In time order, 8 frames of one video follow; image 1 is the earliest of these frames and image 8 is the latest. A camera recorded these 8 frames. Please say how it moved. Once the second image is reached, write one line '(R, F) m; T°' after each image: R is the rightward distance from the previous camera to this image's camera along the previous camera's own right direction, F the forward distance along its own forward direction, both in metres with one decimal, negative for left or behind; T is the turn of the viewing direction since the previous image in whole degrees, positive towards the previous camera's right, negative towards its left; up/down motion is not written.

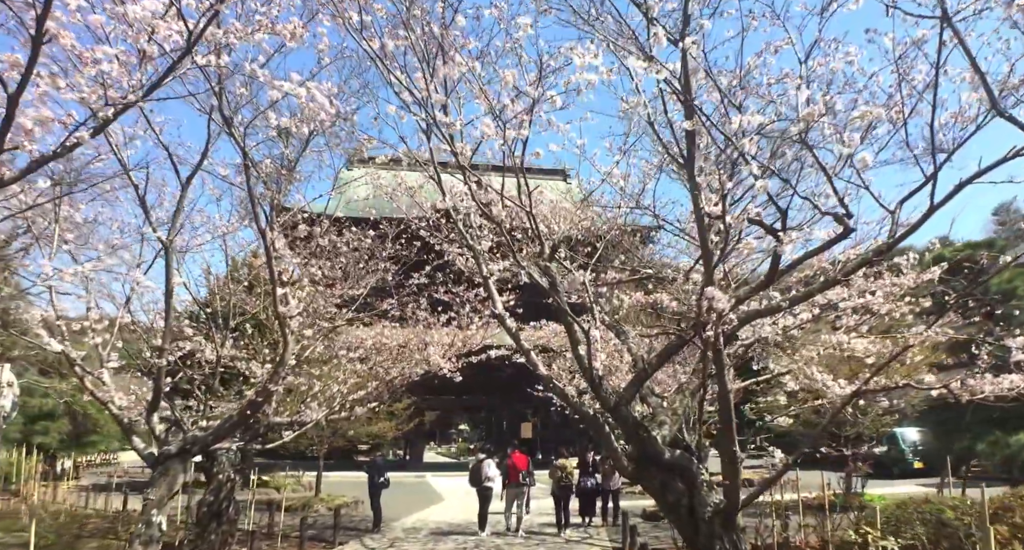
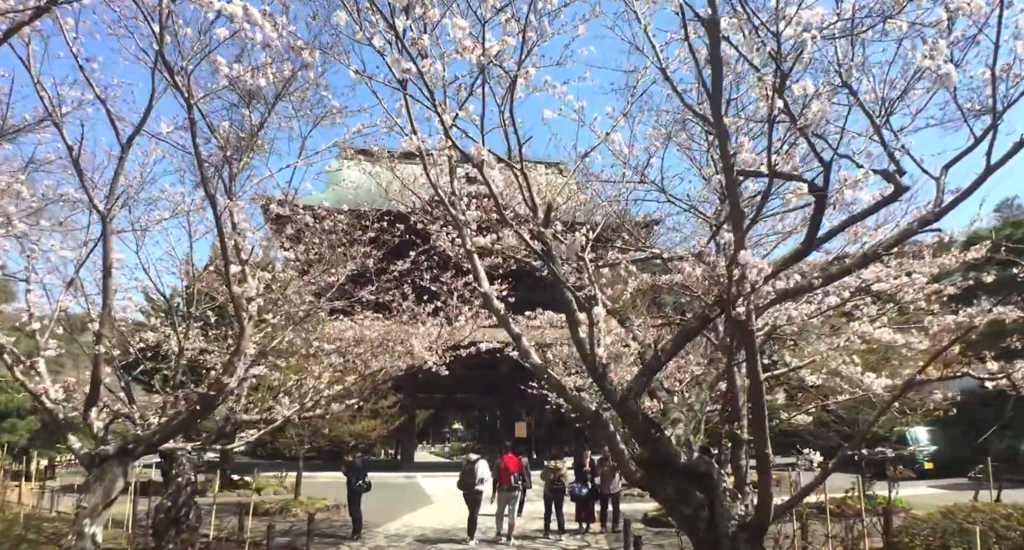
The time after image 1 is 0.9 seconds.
(+0.1, +1.0) m; 0°
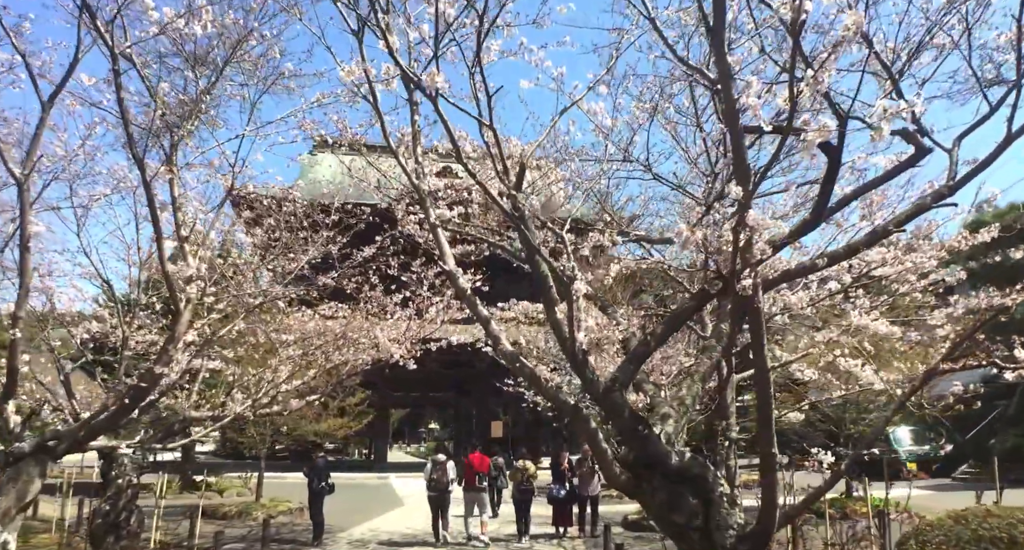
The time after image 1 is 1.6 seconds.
(+0.1, +0.7) m; +2°
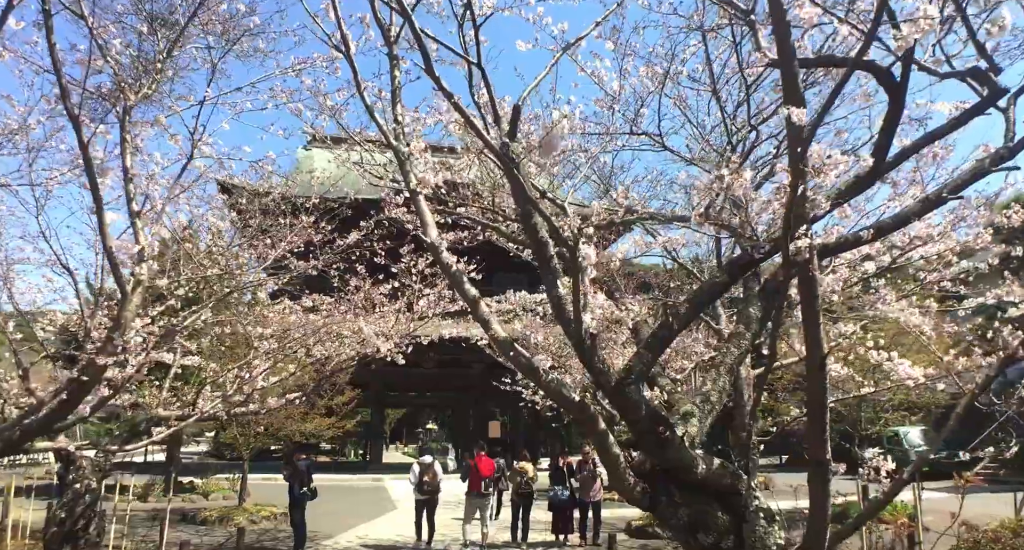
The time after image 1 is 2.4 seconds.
(0.0, +0.8) m; 0°
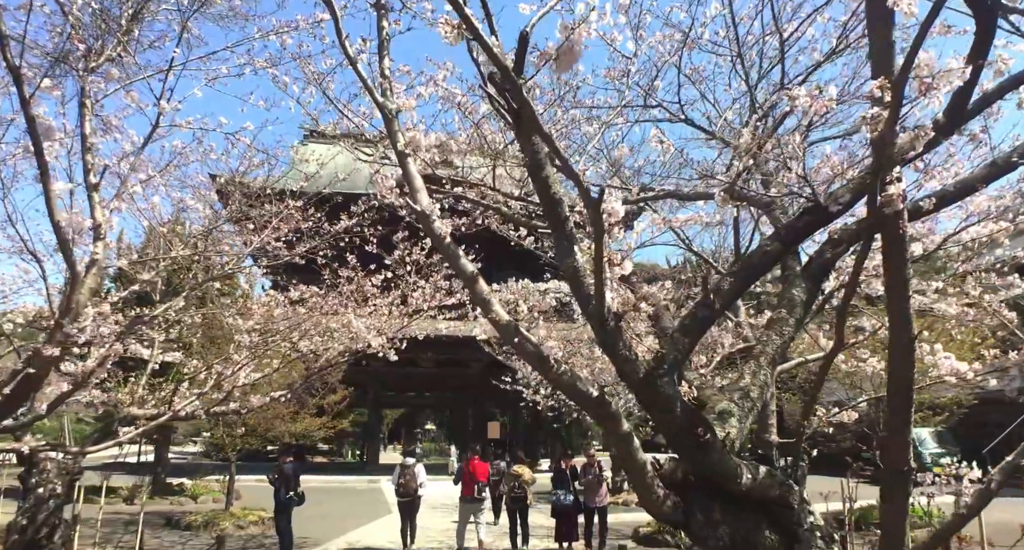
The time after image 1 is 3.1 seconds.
(0.0, +0.6) m; 0°
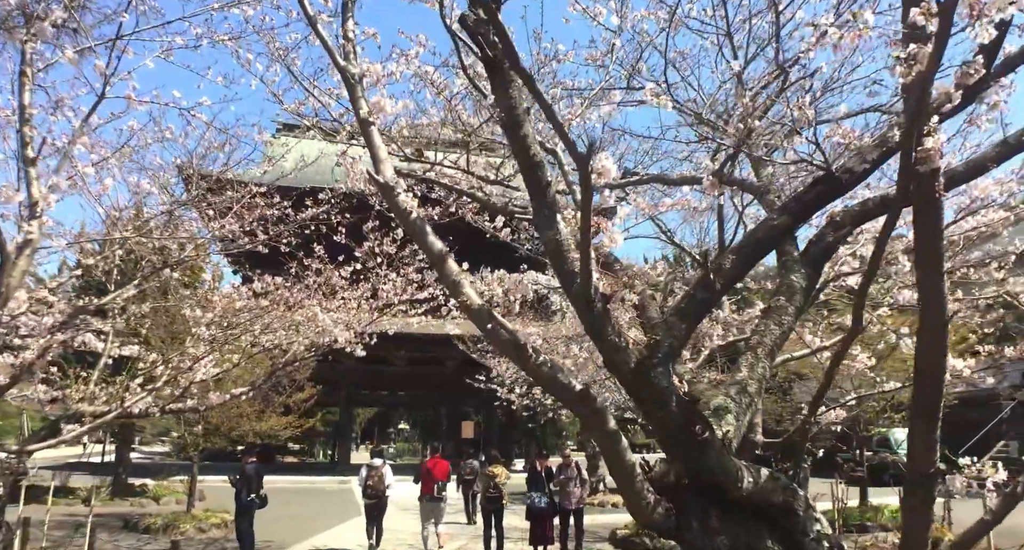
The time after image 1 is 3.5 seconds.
(0.0, +0.4) m; +2°
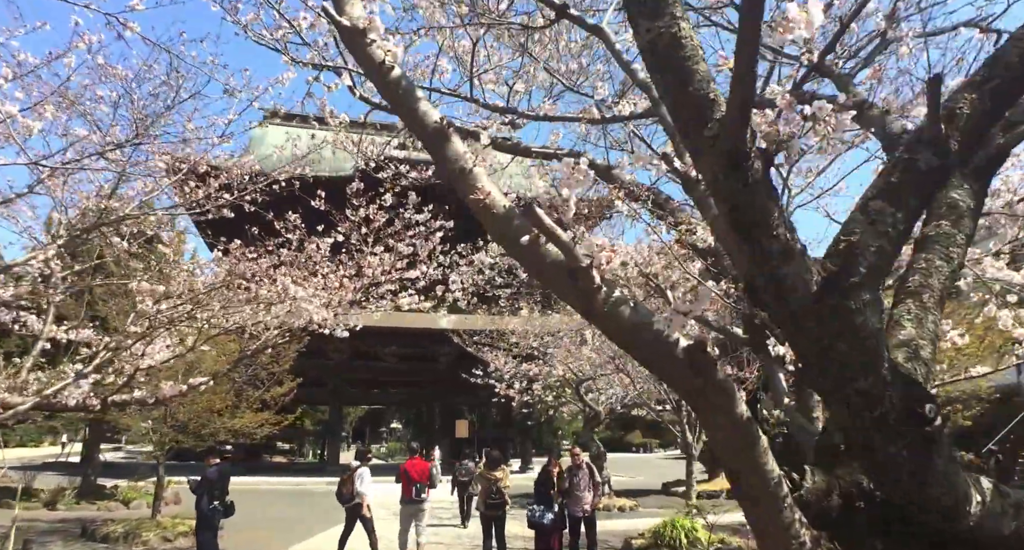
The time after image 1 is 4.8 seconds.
(-0.1, +1.2) m; +1°
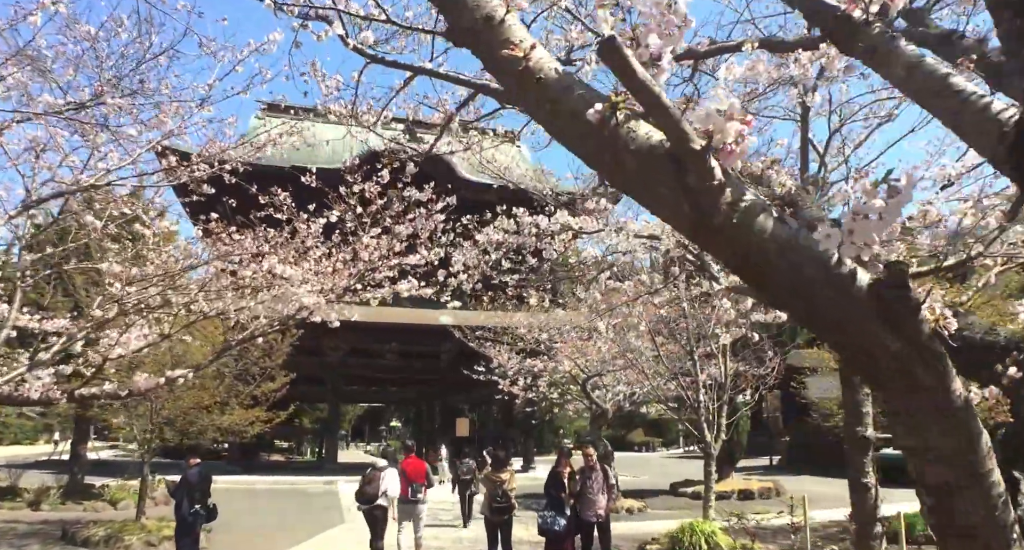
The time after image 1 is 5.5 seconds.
(-0.1, +0.6) m; 0°
